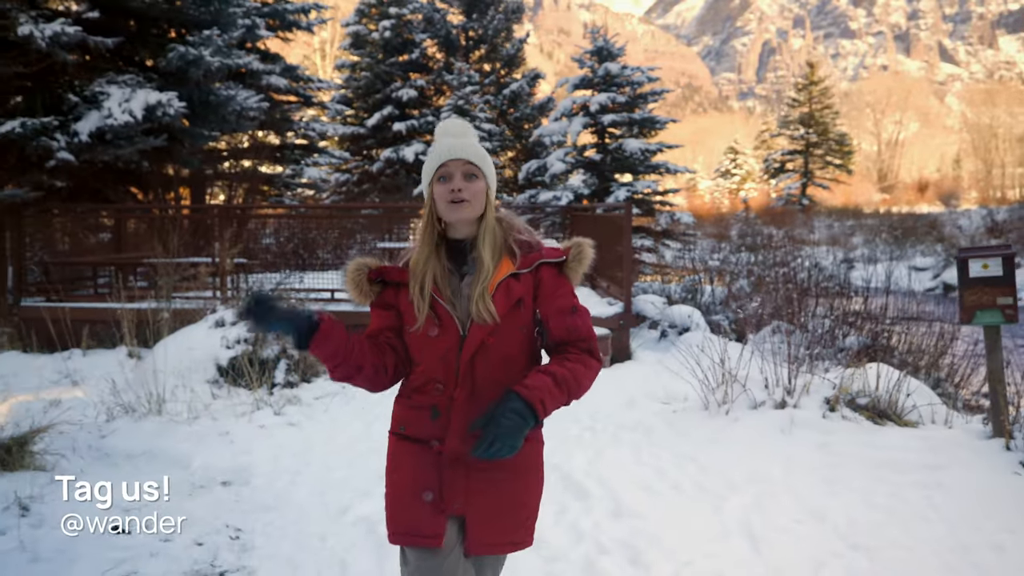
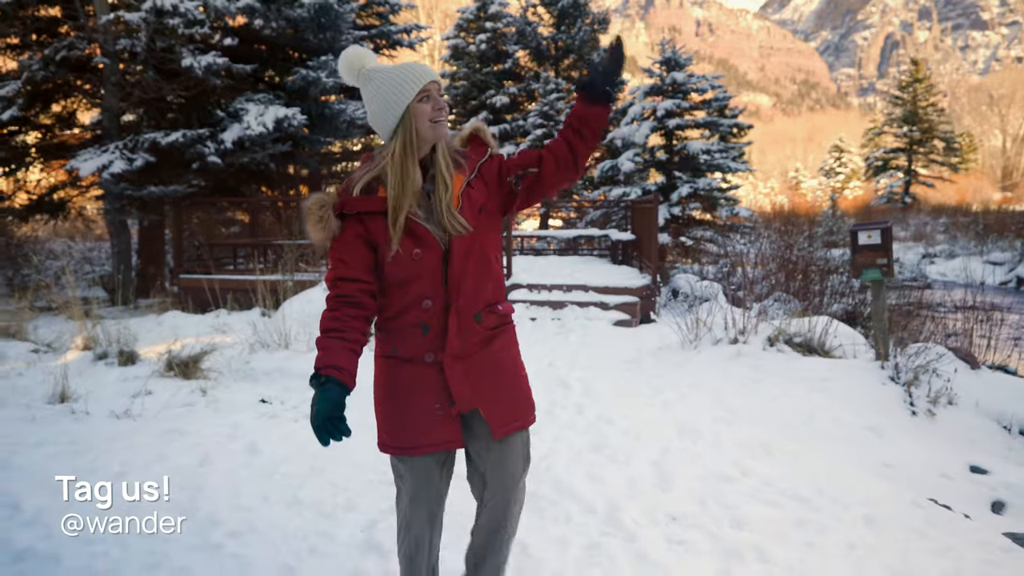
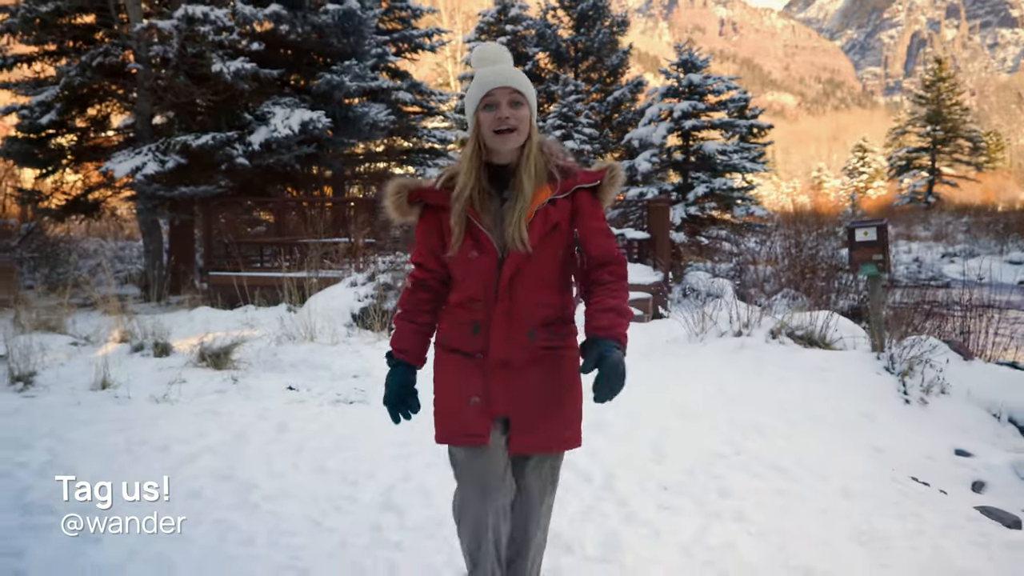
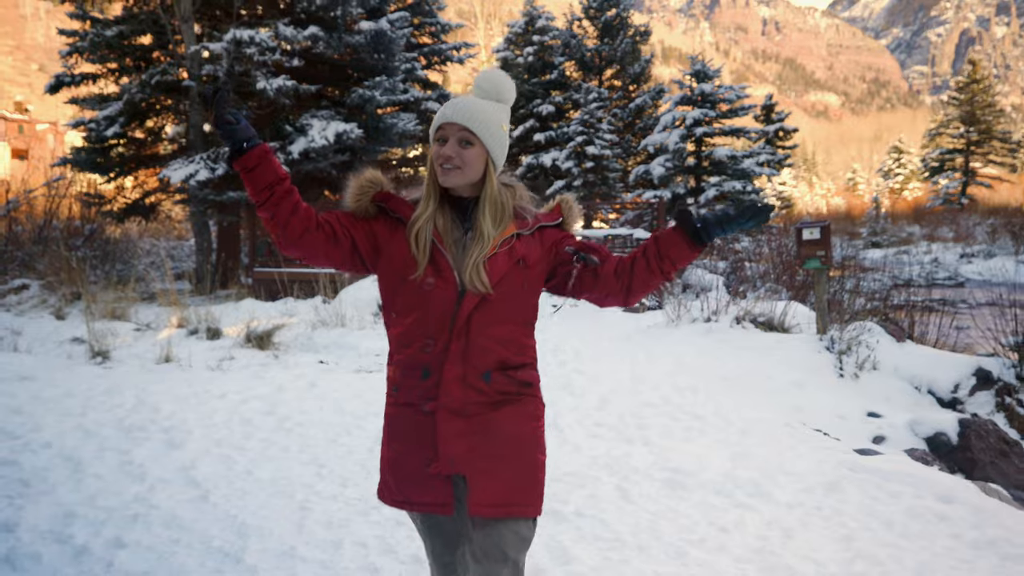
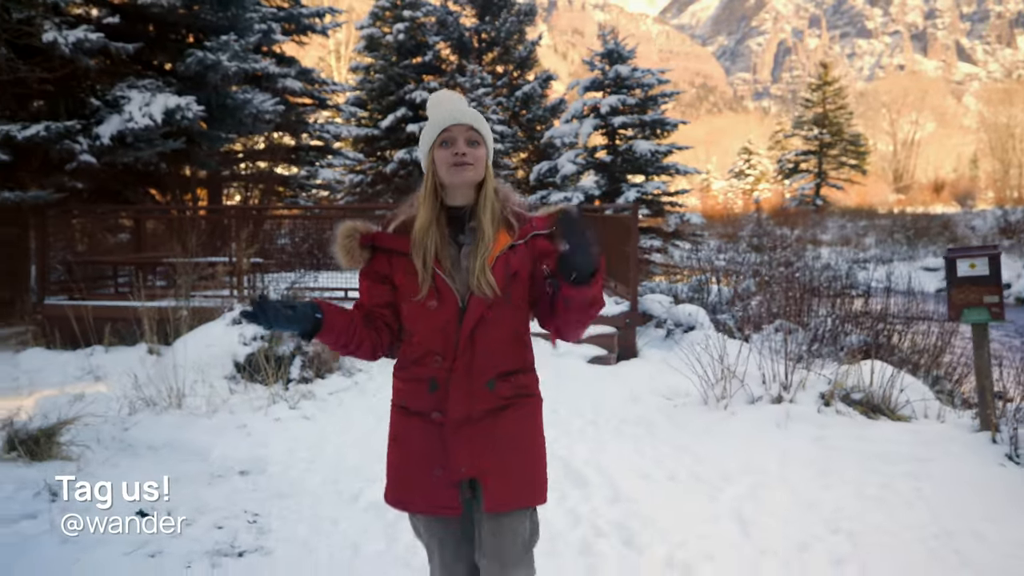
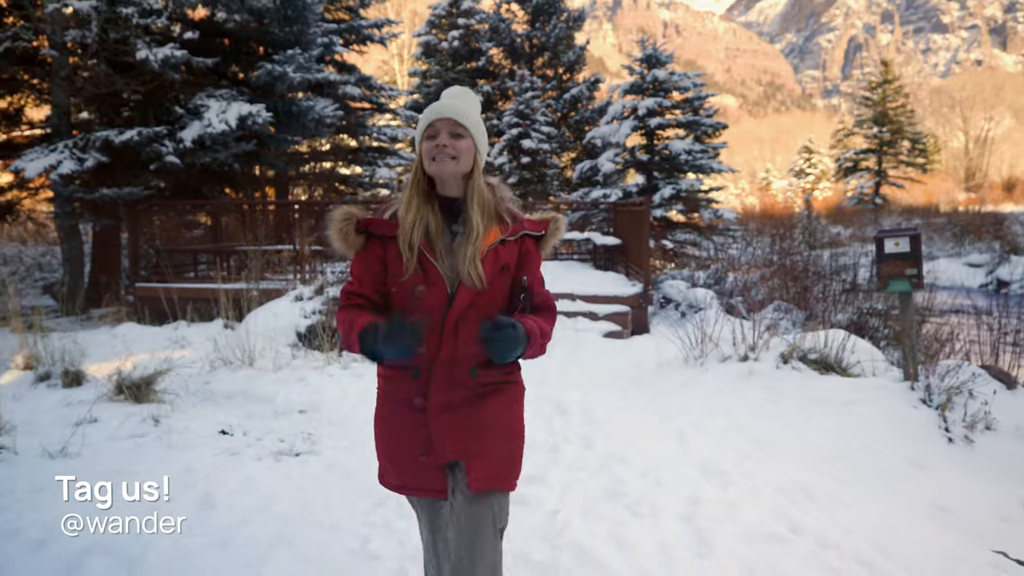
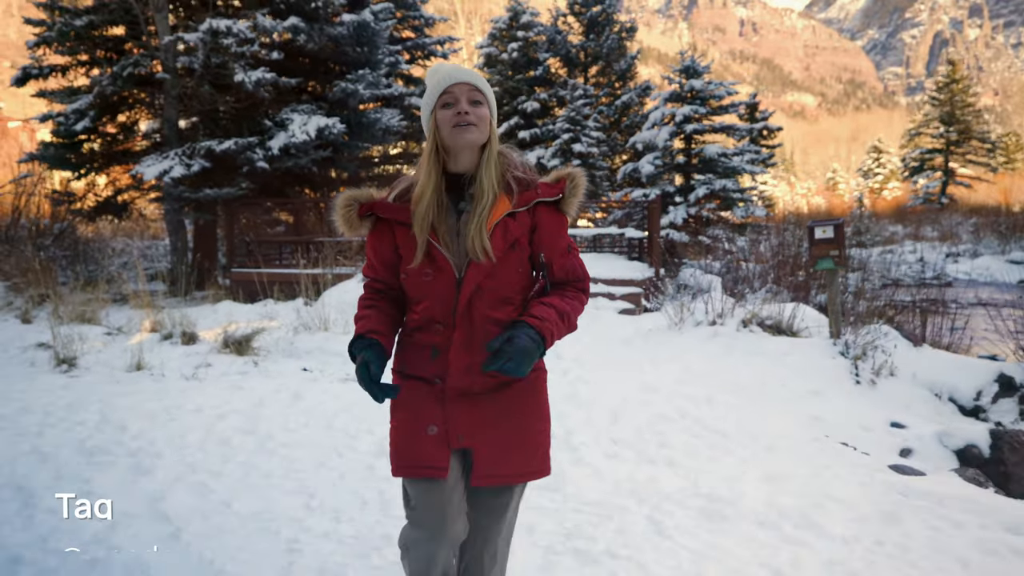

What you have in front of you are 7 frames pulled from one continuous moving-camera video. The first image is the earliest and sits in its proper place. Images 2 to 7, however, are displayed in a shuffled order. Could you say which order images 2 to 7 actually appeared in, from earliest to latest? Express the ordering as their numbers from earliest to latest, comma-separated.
5, 6, 2, 3, 7, 4
